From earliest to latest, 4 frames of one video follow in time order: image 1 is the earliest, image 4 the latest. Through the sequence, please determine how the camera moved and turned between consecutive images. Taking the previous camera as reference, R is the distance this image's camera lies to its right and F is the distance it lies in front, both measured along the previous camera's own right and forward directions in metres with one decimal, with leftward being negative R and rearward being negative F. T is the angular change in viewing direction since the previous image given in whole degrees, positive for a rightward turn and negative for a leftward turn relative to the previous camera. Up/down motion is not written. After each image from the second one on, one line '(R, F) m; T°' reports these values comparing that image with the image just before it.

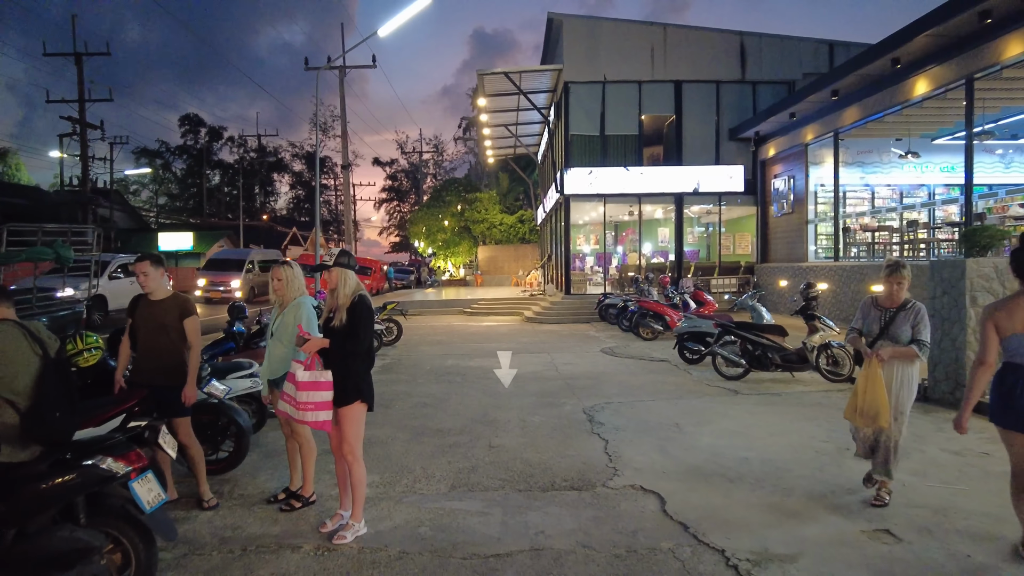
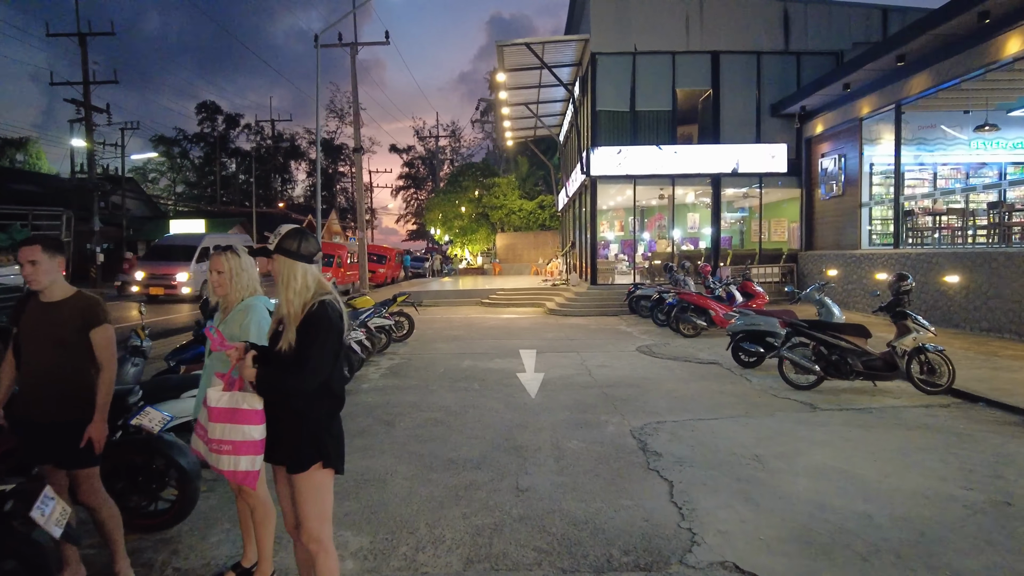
(-0.1, +1.3) m; -2°
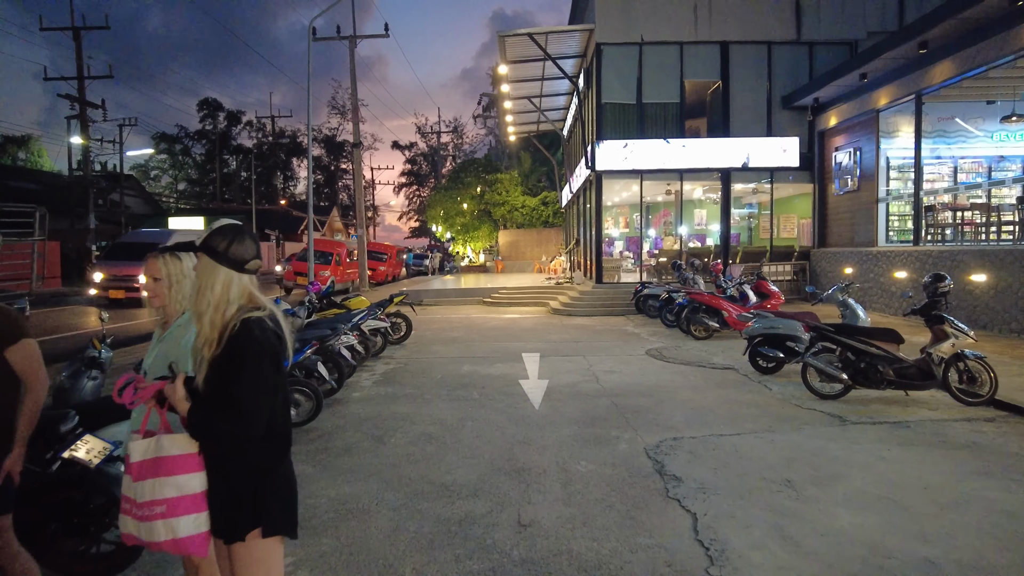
(0.0, +0.5) m; 0°
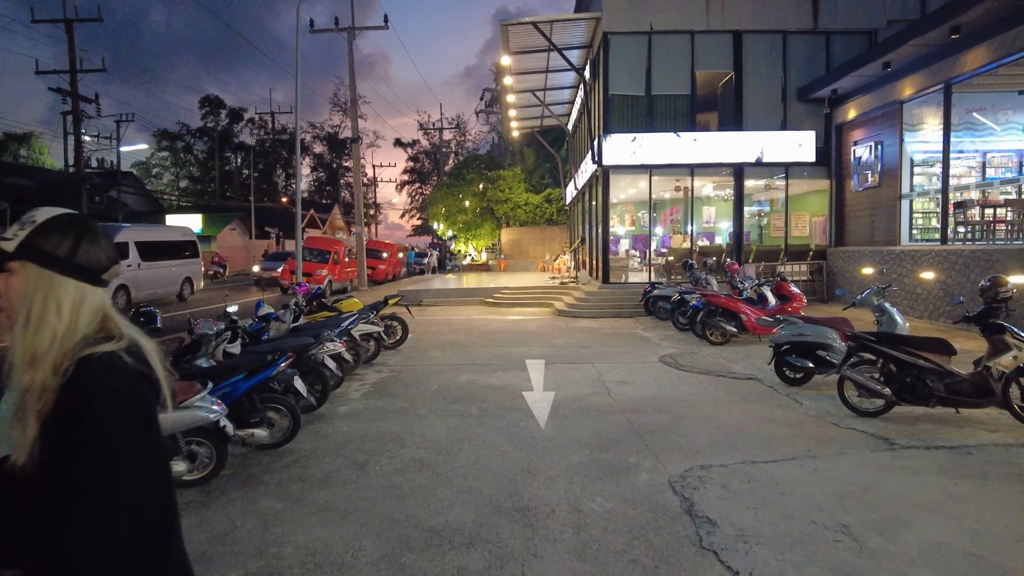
(0.0, +0.7) m; 0°
